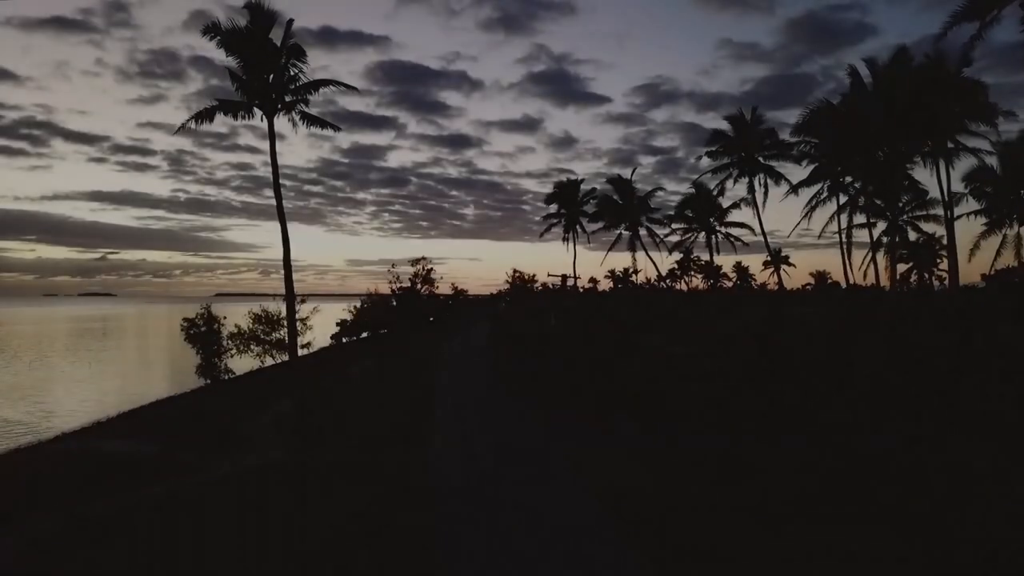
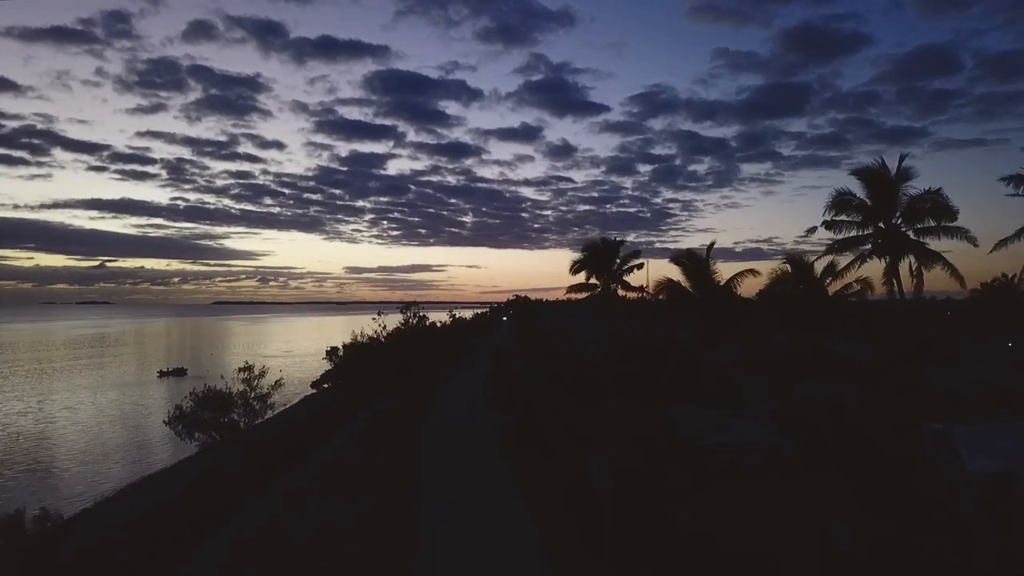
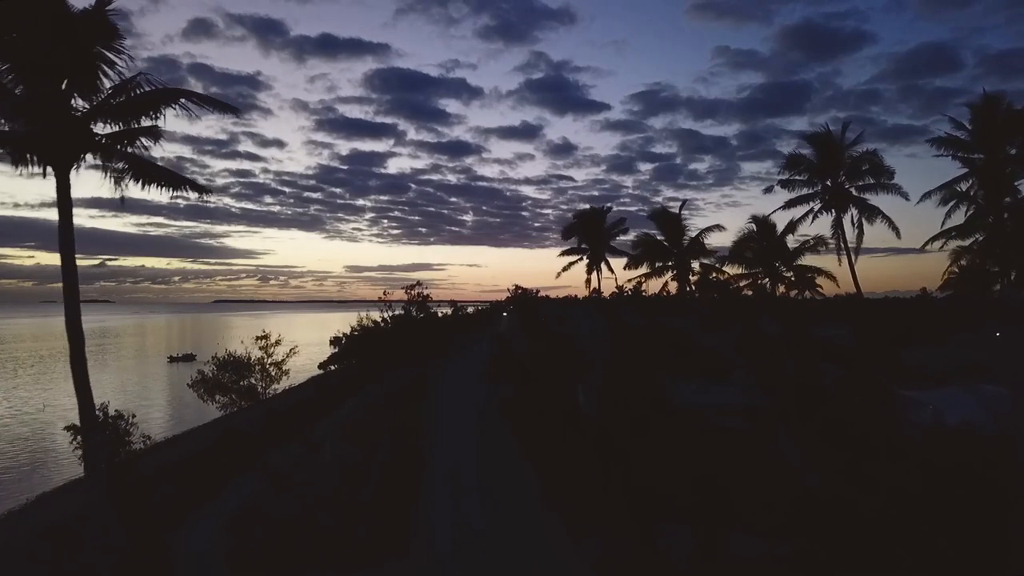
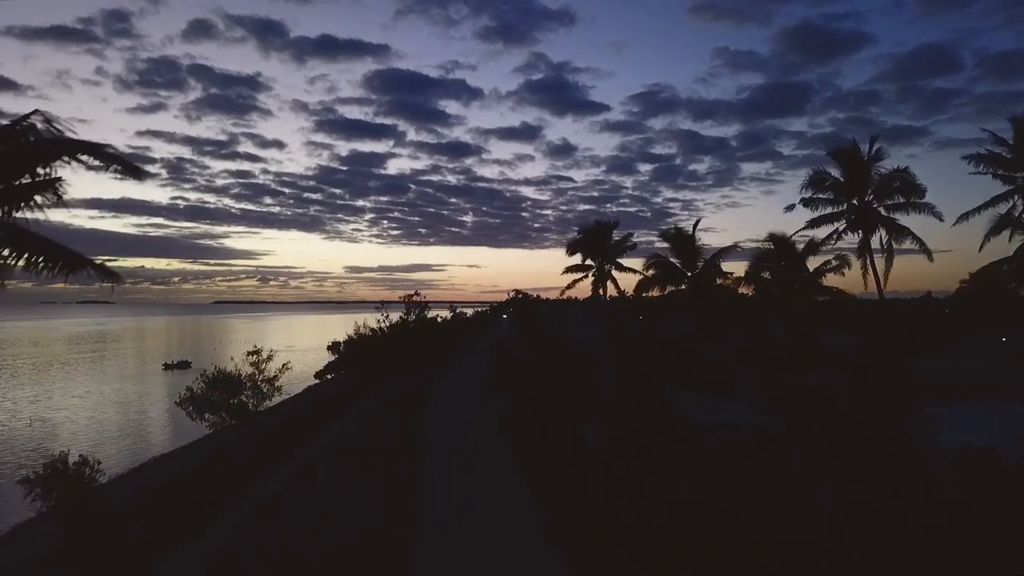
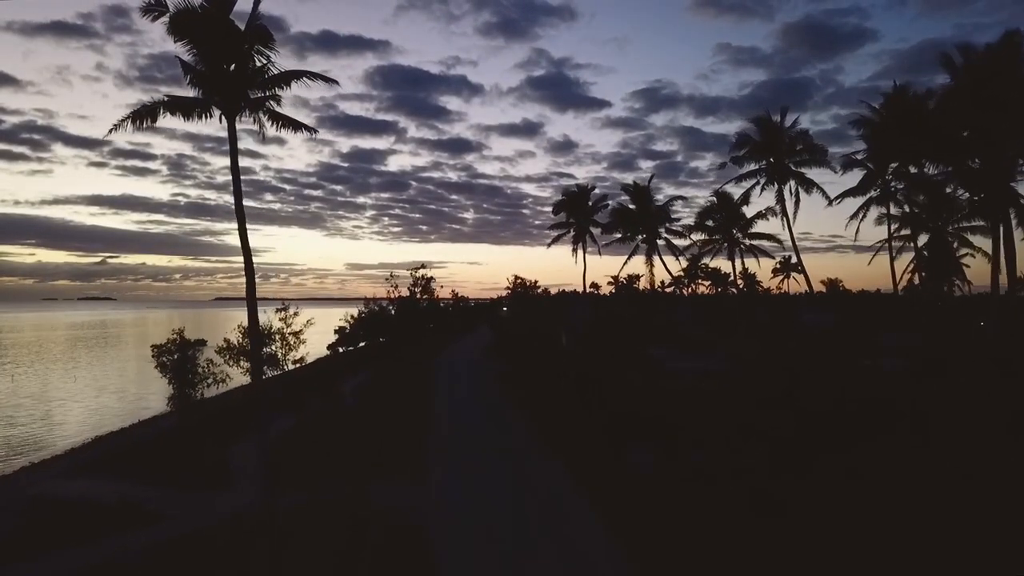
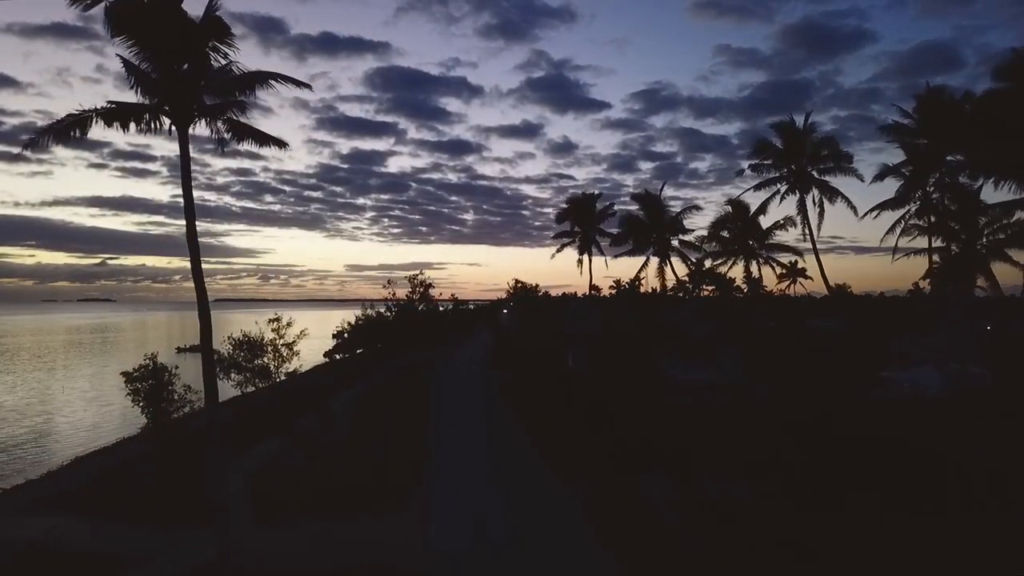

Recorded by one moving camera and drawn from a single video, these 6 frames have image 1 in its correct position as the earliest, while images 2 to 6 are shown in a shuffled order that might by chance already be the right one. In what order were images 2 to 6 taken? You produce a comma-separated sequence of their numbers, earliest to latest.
5, 6, 3, 4, 2
